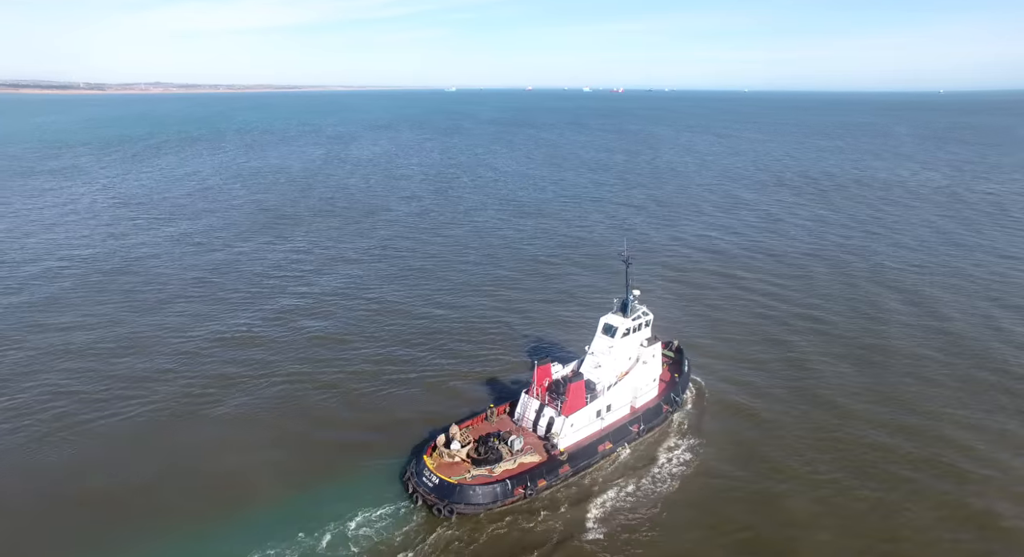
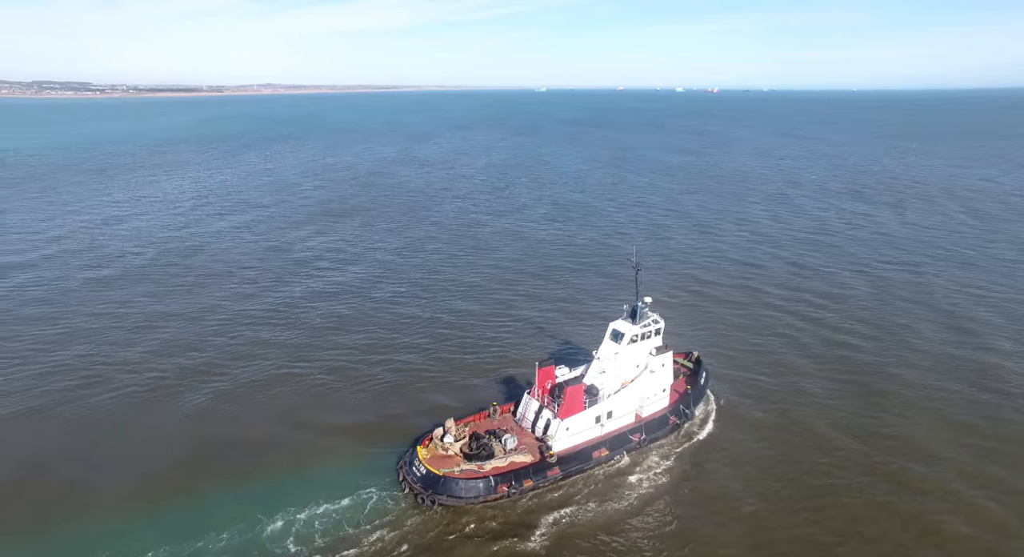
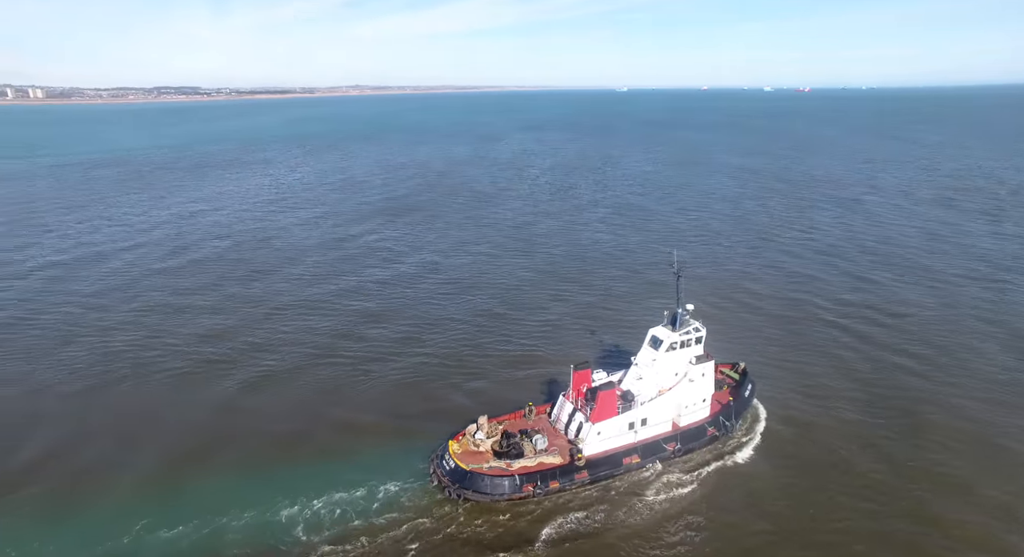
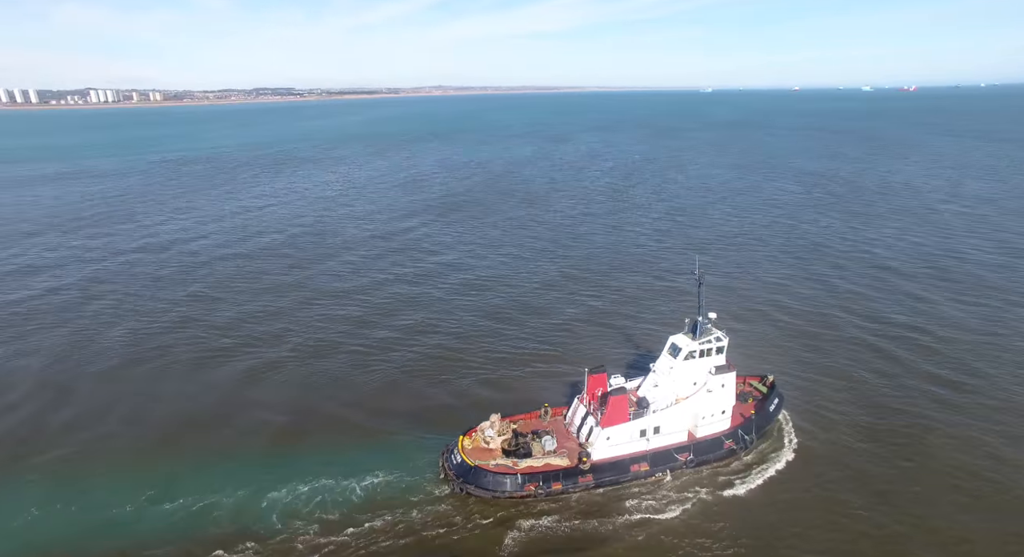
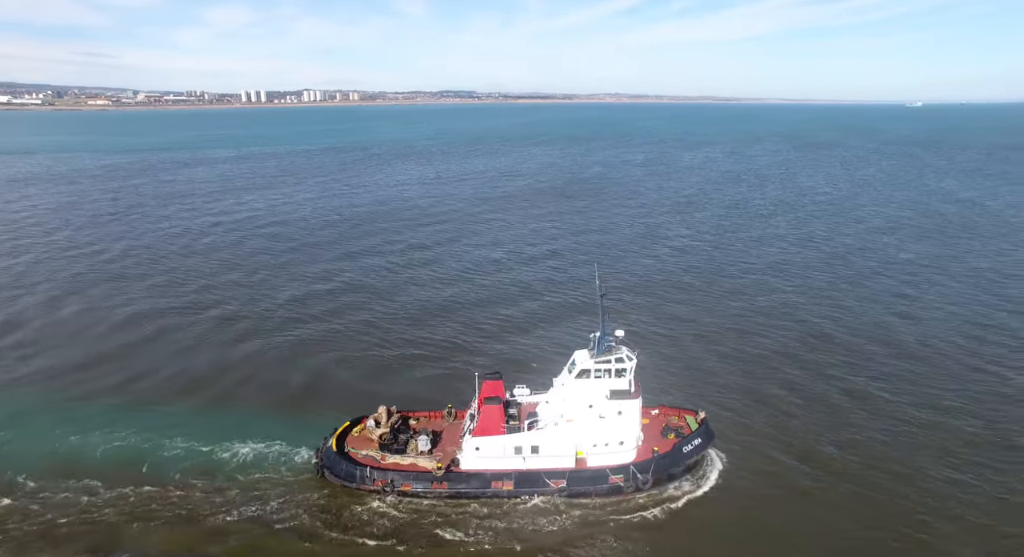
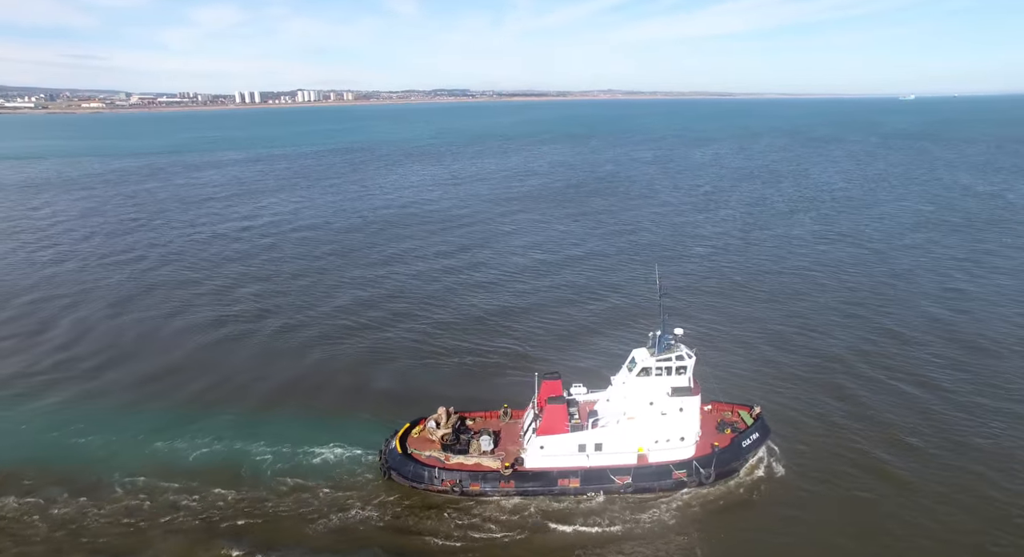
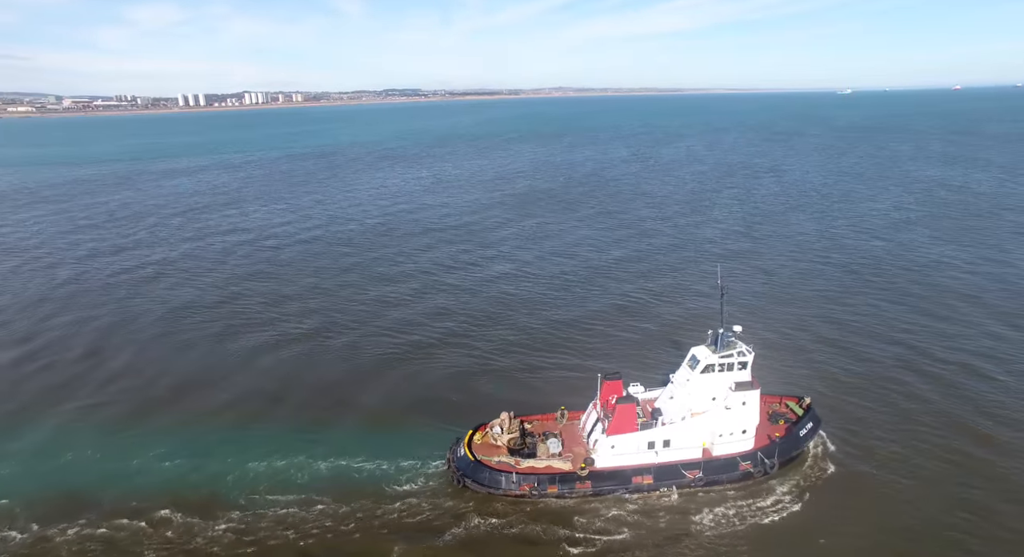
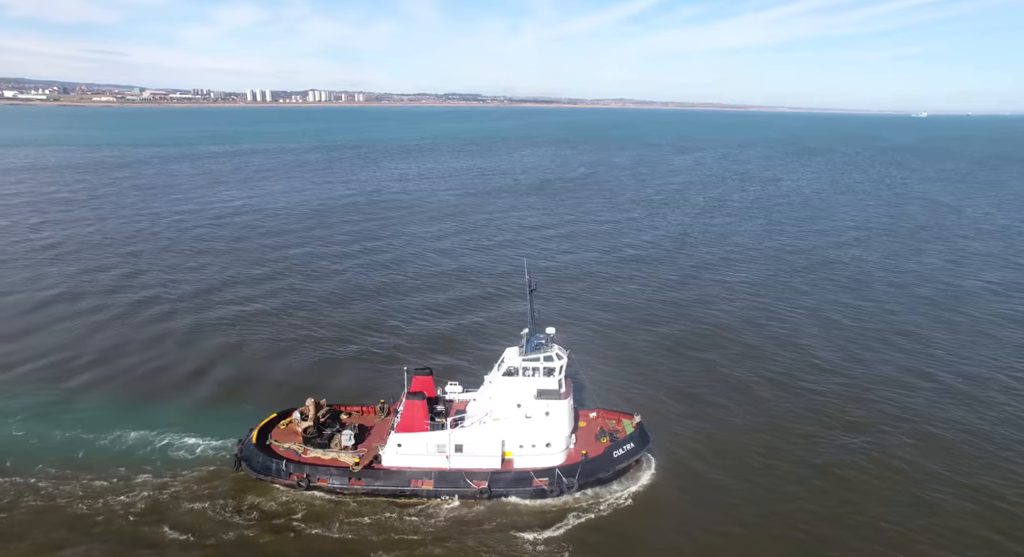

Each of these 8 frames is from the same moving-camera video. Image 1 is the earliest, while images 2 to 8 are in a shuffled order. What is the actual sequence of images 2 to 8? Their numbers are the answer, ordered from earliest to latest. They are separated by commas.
2, 3, 4, 7, 6, 5, 8
